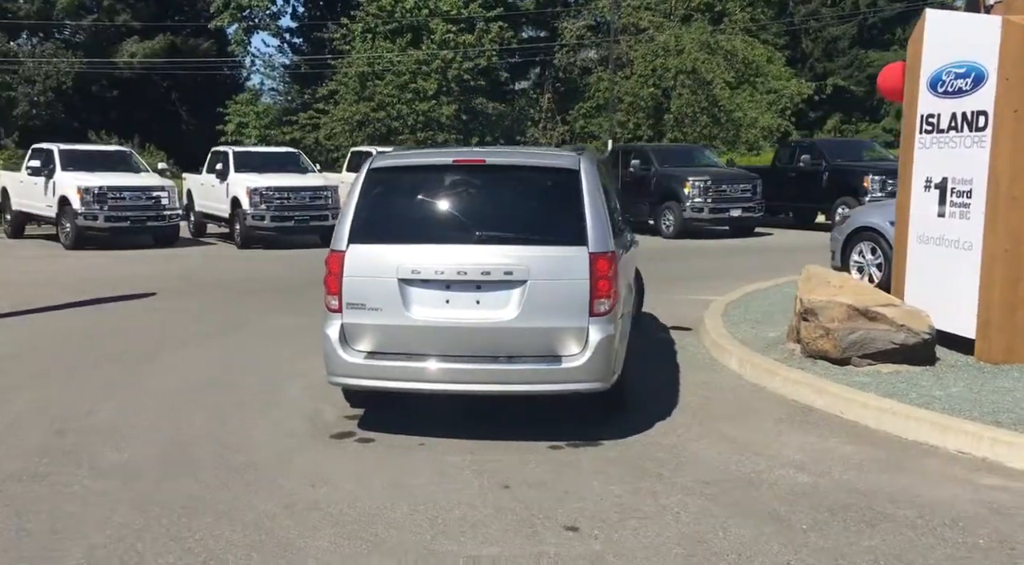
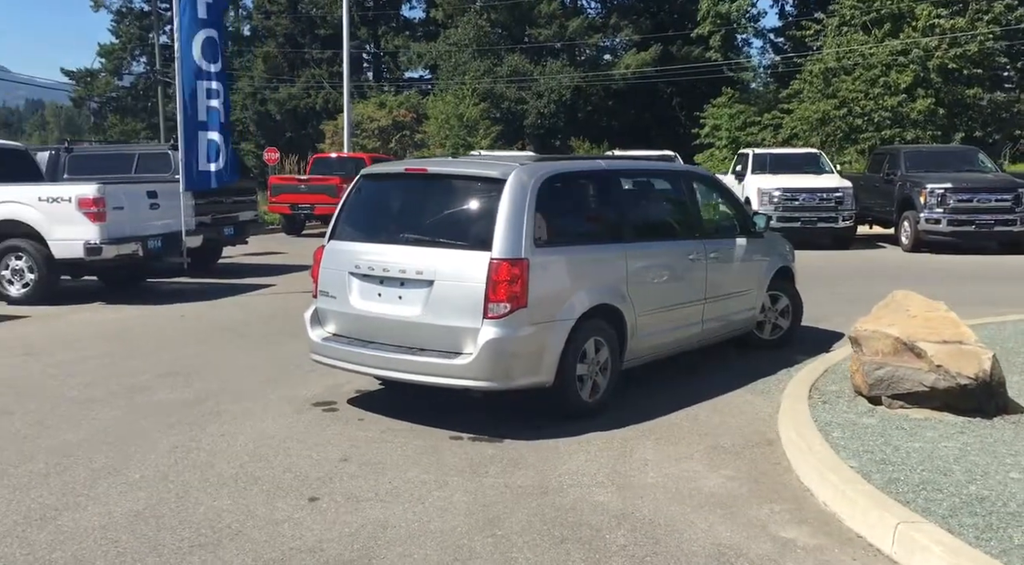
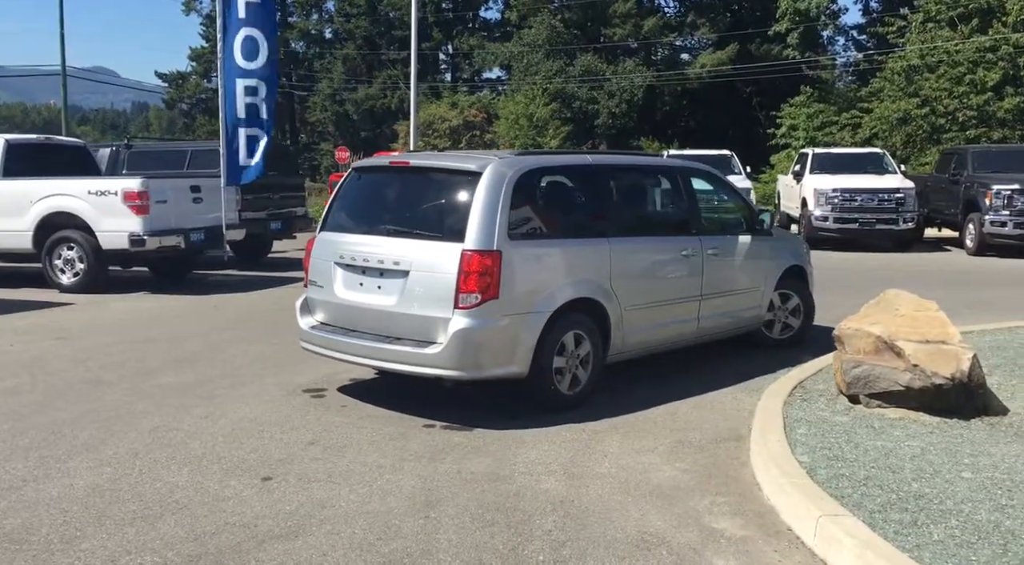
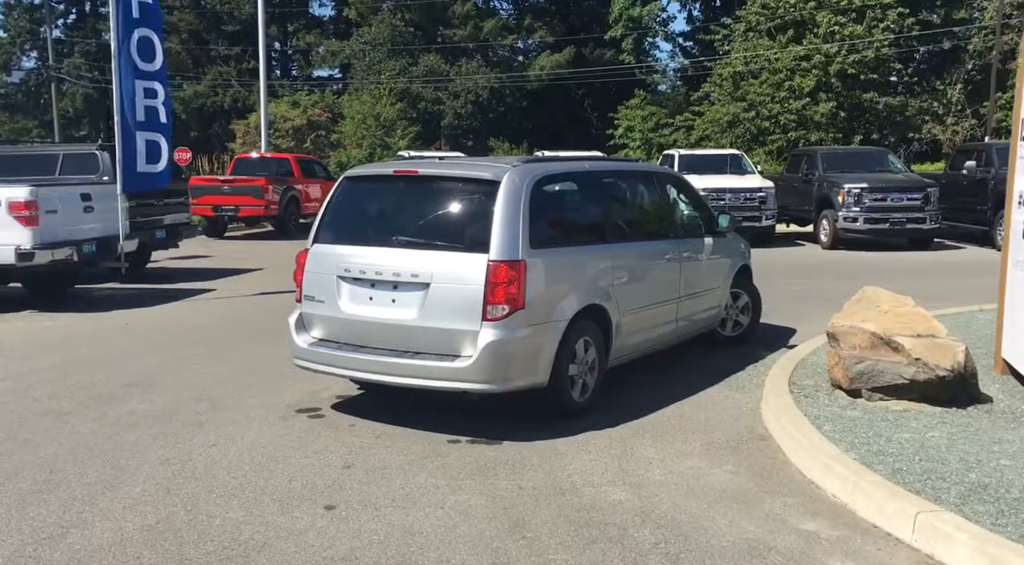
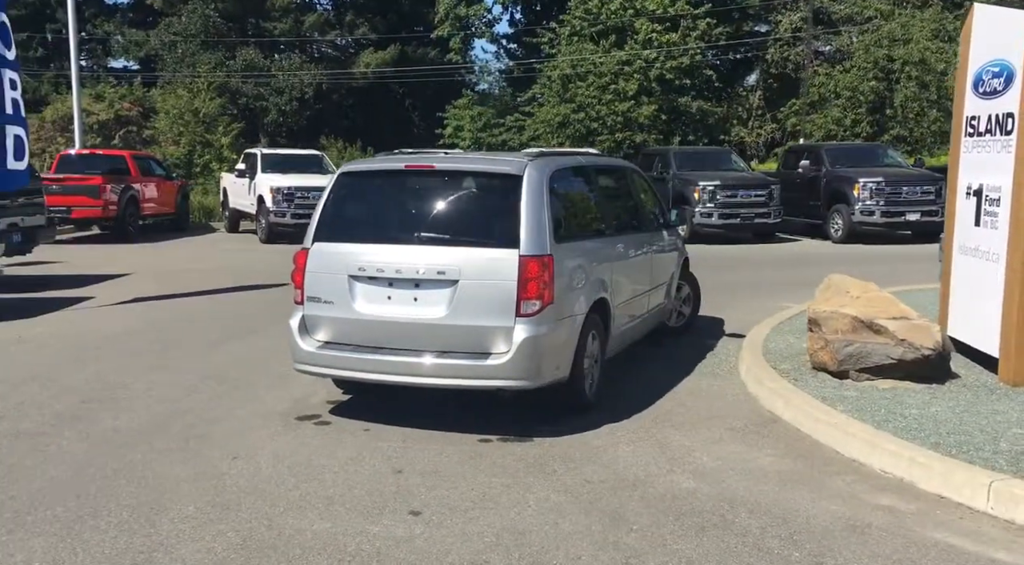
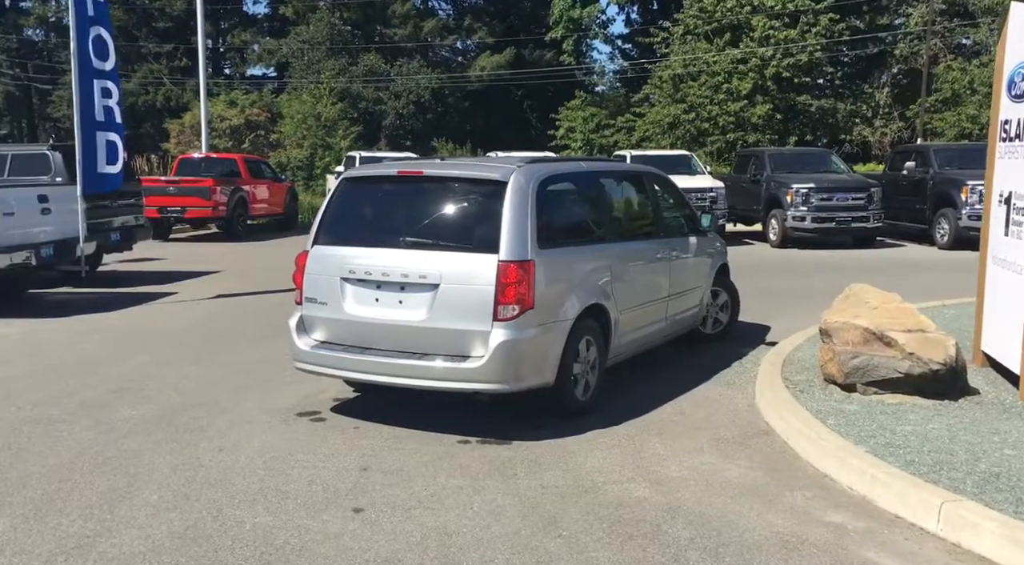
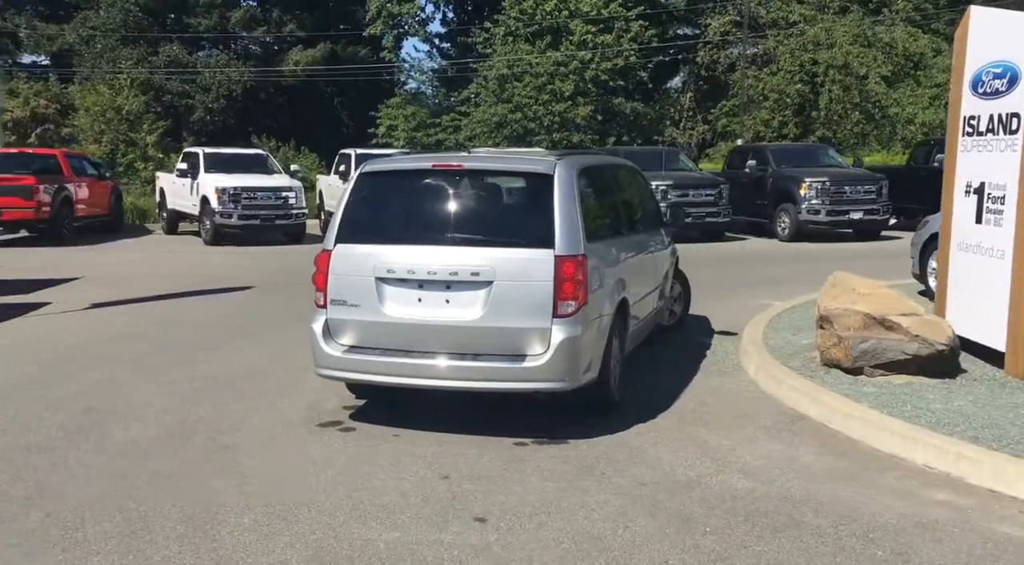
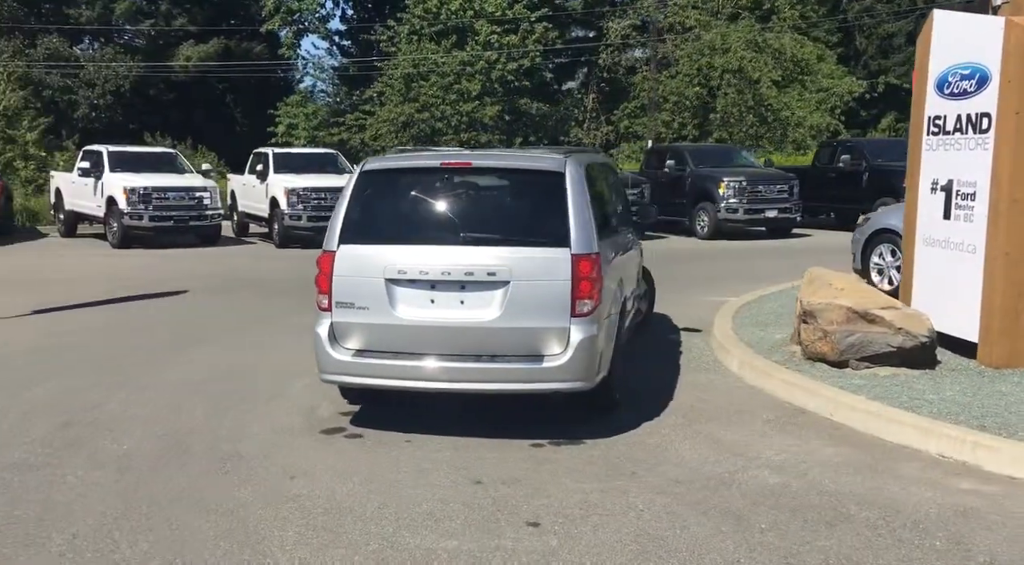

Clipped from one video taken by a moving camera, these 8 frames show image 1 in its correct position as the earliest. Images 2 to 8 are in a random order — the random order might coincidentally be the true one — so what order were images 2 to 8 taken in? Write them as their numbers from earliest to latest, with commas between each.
8, 7, 5, 6, 4, 2, 3
